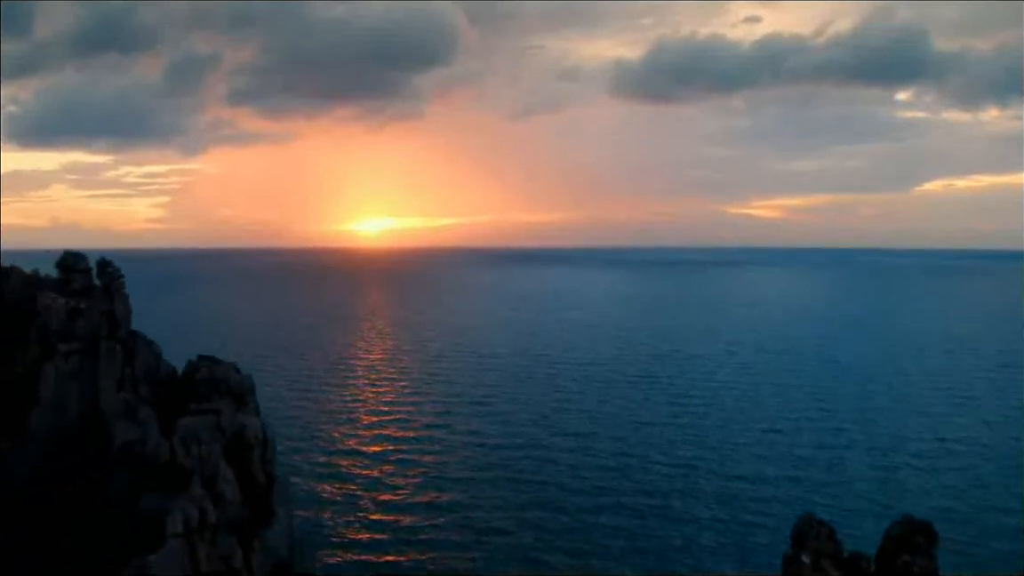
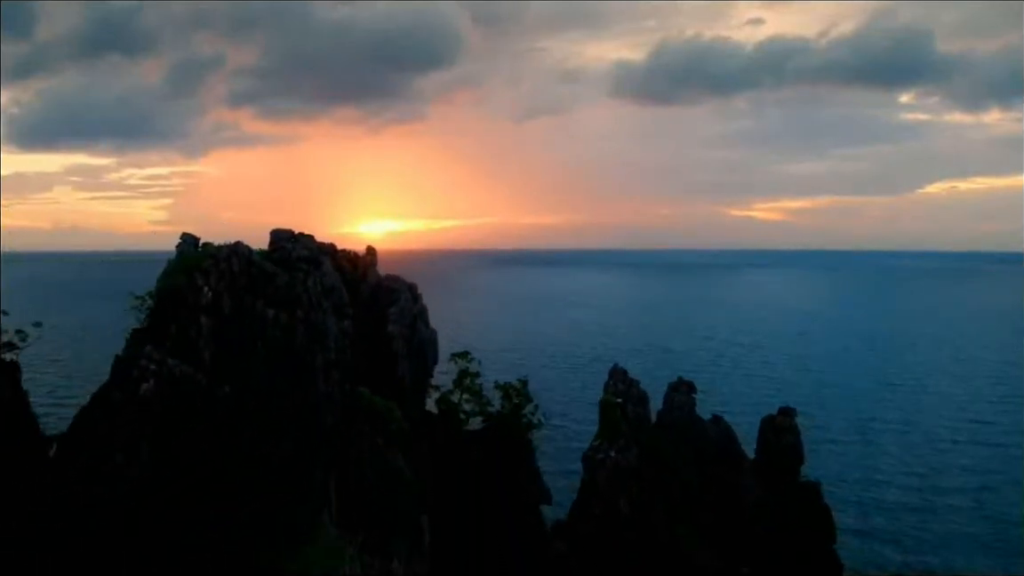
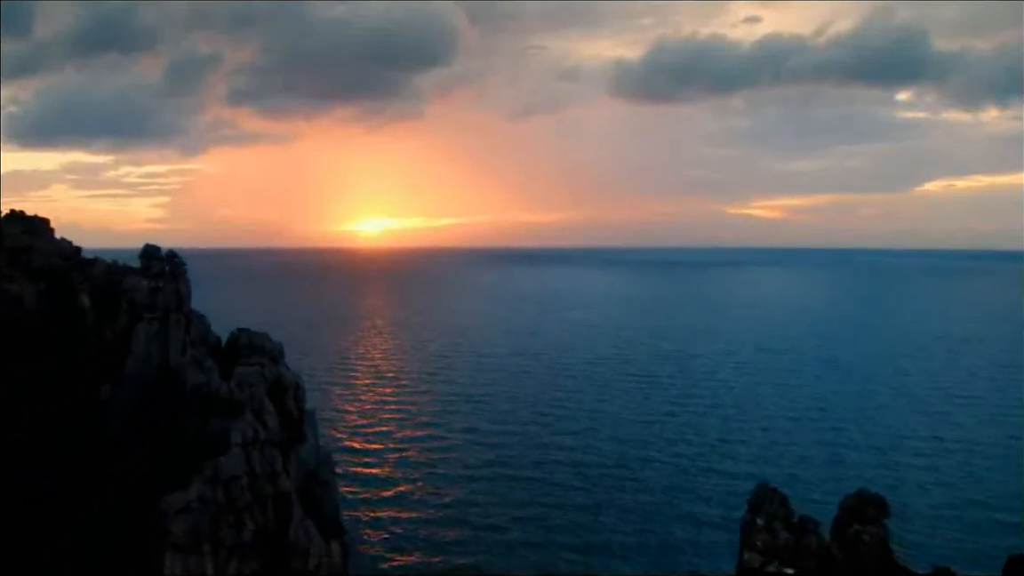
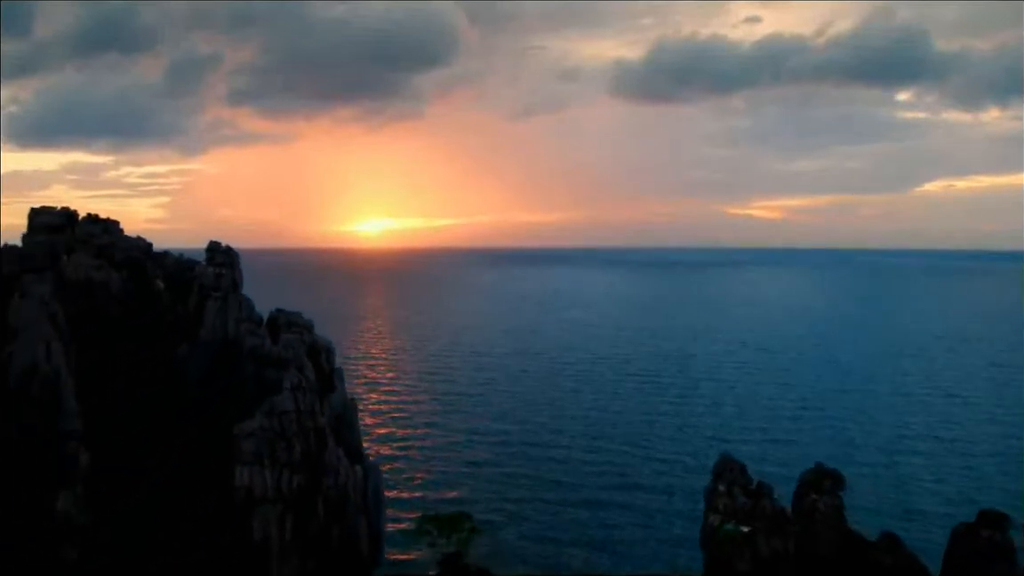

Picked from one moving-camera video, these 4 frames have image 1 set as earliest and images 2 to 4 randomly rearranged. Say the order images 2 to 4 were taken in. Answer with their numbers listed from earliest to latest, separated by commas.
3, 4, 2
